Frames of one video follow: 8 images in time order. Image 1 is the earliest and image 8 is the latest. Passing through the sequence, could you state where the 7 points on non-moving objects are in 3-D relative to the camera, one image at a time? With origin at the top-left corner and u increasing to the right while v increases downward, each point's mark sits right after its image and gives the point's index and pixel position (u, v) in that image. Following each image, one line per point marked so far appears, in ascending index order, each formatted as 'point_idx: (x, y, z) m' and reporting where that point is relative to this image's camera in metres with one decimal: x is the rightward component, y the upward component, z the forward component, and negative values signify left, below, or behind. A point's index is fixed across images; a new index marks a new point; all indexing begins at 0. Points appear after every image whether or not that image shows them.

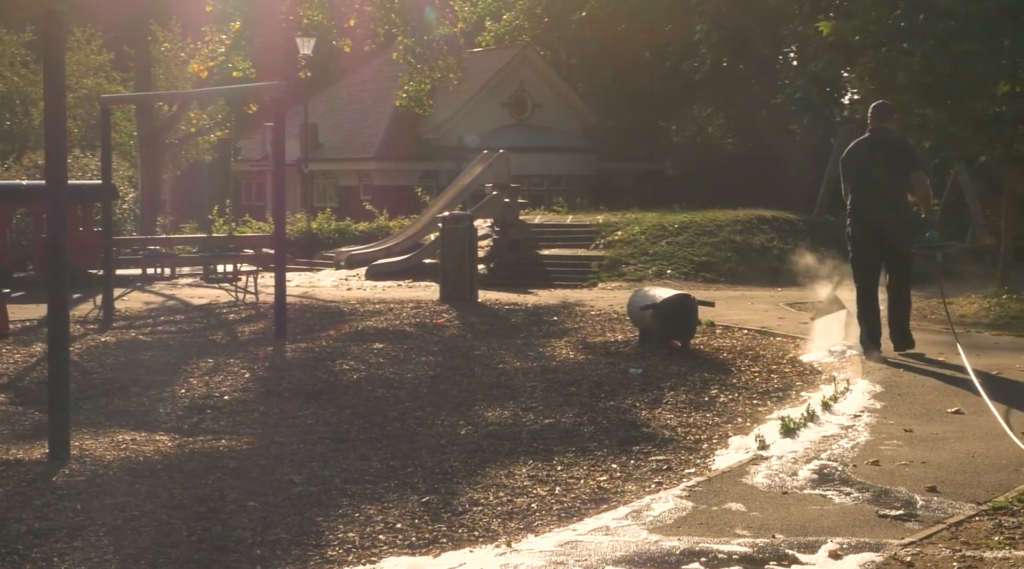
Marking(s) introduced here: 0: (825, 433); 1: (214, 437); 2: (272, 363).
0: (+1.4, -0.7, +6.1) m
1: (-1.6, -0.8, +7.4) m
2: (-2.0, -0.6, +11.2) m
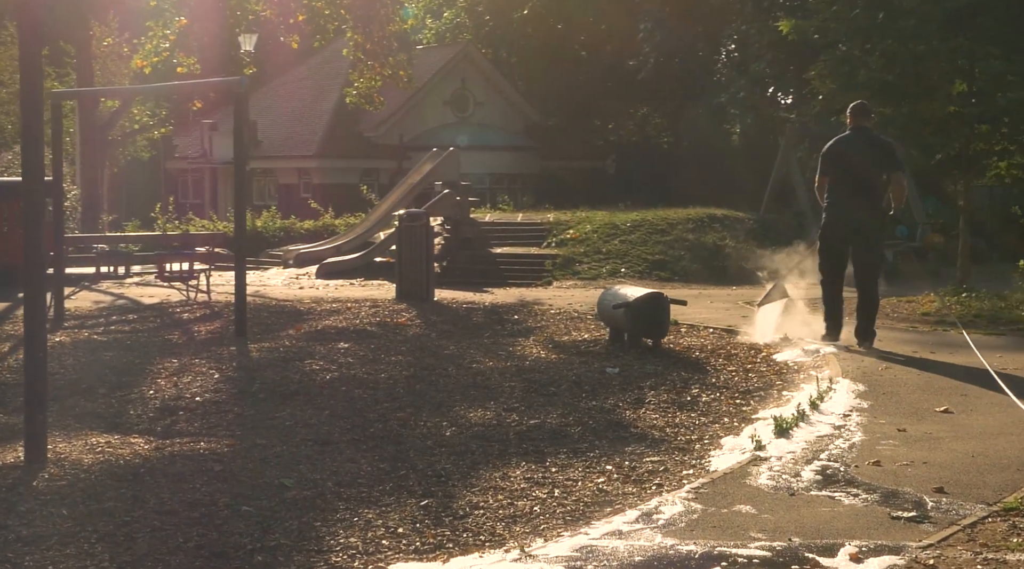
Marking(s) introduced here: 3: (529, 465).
0: (+1.3, -0.7, +6.1) m
1: (-1.7, -0.8, +7.2) m
2: (-2.2, -0.6, +11.0) m
3: (+0.1, -0.8, +5.7) m
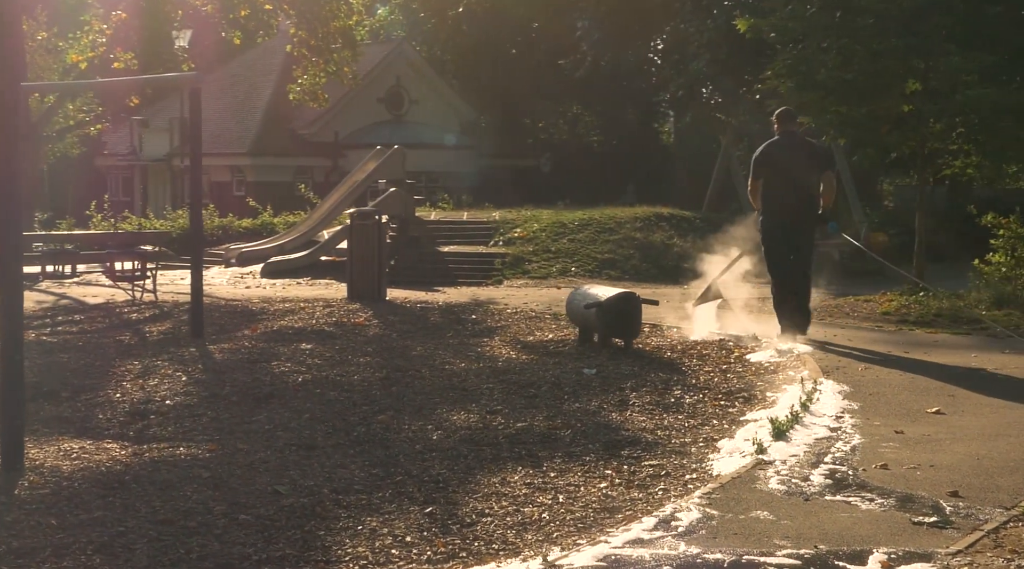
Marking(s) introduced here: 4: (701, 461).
0: (+1.3, -0.7, +6.0) m
1: (-1.8, -0.8, +7.0) m
2: (-2.5, -0.6, +10.8) m
3: (+0.1, -0.8, +5.6) m
4: (+0.8, -0.7, +5.7) m
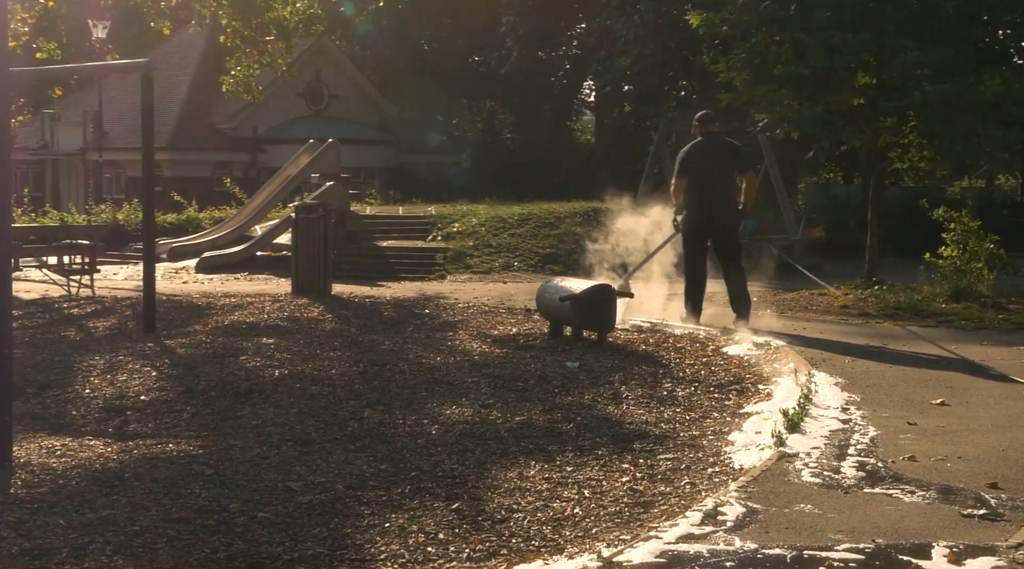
0: (+1.4, -0.6, +5.9) m
1: (-1.8, -0.8, +6.8) m
2: (-2.7, -0.6, +10.6) m
3: (+0.1, -0.7, +5.5) m
4: (+0.9, -0.7, +5.6) m
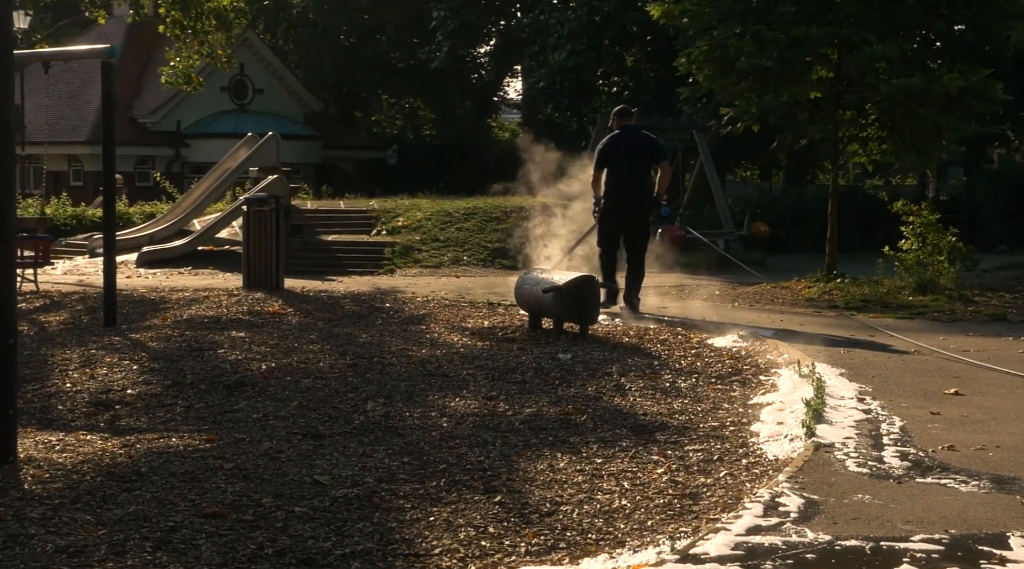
0: (+1.4, -0.6, +5.9) m
1: (-1.7, -0.7, +6.6) m
2: (-2.8, -0.5, +10.3) m
3: (+0.2, -0.7, +5.4) m
4: (+1.0, -0.6, +5.5) m
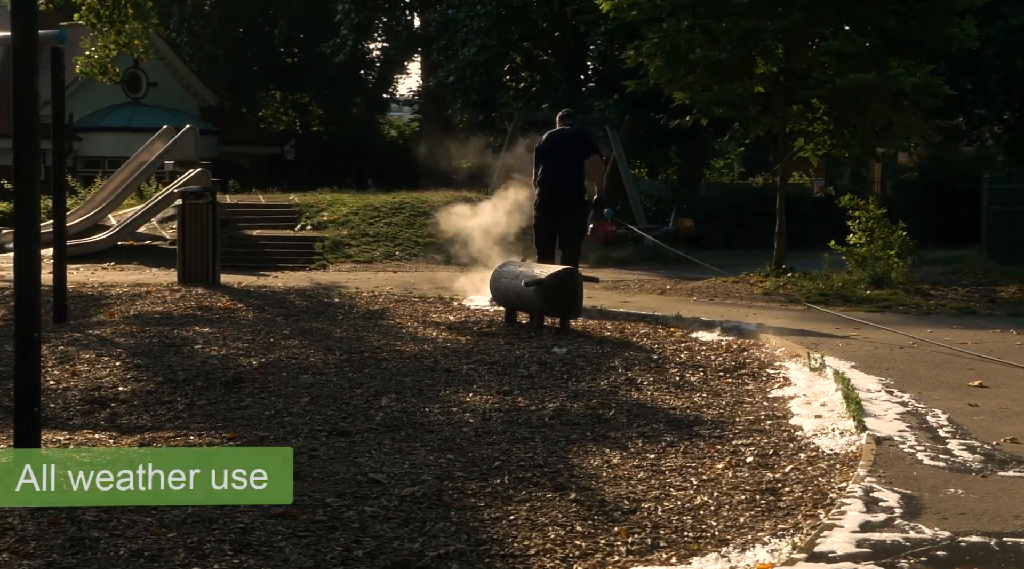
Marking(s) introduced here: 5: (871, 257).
0: (+1.6, -0.5, +5.8) m
1: (-1.6, -0.7, +6.4) m
2: (-2.9, -0.5, +10.0) m
3: (+0.4, -0.6, +5.2) m
4: (+1.1, -0.6, +5.4) m
5: (+4.5, +0.3, +17.0) m
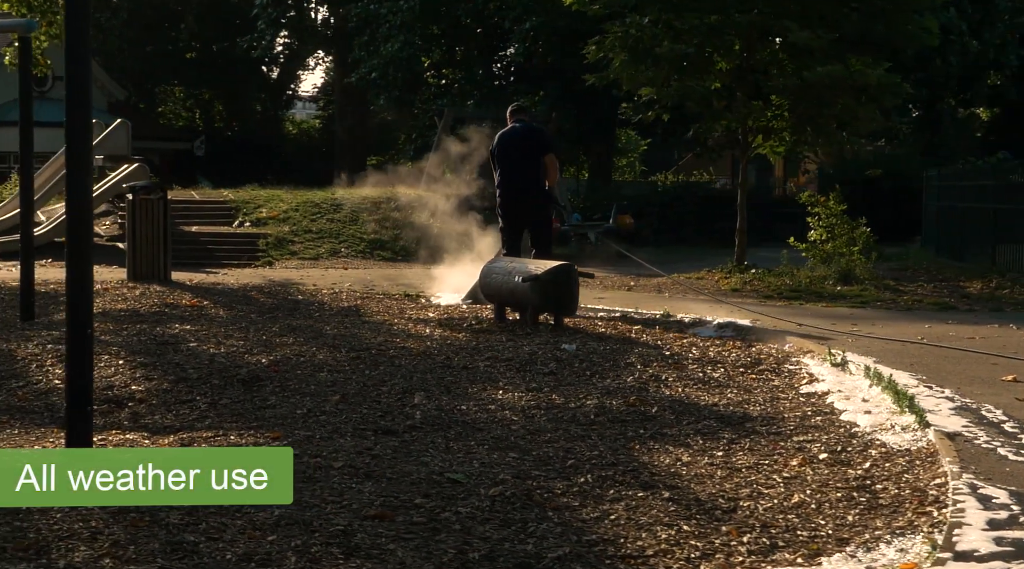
0: (+1.8, -0.5, +5.8) m
1: (-1.4, -0.7, +6.2) m
2: (-2.9, -0.5, +9.8) m
3: (+0.7, -0.6, +5.2) m
4: (+1.4, -0.6, +5.4) m
5: (+4.2, +0.4, +17.1) m
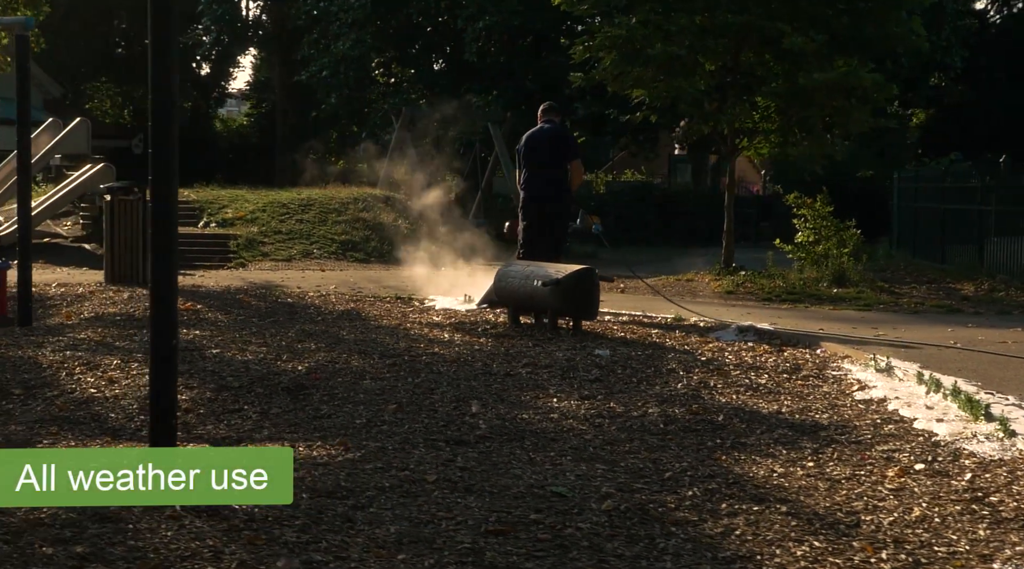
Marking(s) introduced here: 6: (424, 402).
0: (+2.1, -0.5, +5.8) m
1: (-1.1, -0.7, +6.1) m
2: (-2.7, -0.5, +9.6) m
3: (+1.0, -0.7, +5.1) m
4: (+1.7, -0.6, +5.4) m
5: (+4.1, +0.4, +17.2) m
6: (-0.5, -0.6, +7.0) m
